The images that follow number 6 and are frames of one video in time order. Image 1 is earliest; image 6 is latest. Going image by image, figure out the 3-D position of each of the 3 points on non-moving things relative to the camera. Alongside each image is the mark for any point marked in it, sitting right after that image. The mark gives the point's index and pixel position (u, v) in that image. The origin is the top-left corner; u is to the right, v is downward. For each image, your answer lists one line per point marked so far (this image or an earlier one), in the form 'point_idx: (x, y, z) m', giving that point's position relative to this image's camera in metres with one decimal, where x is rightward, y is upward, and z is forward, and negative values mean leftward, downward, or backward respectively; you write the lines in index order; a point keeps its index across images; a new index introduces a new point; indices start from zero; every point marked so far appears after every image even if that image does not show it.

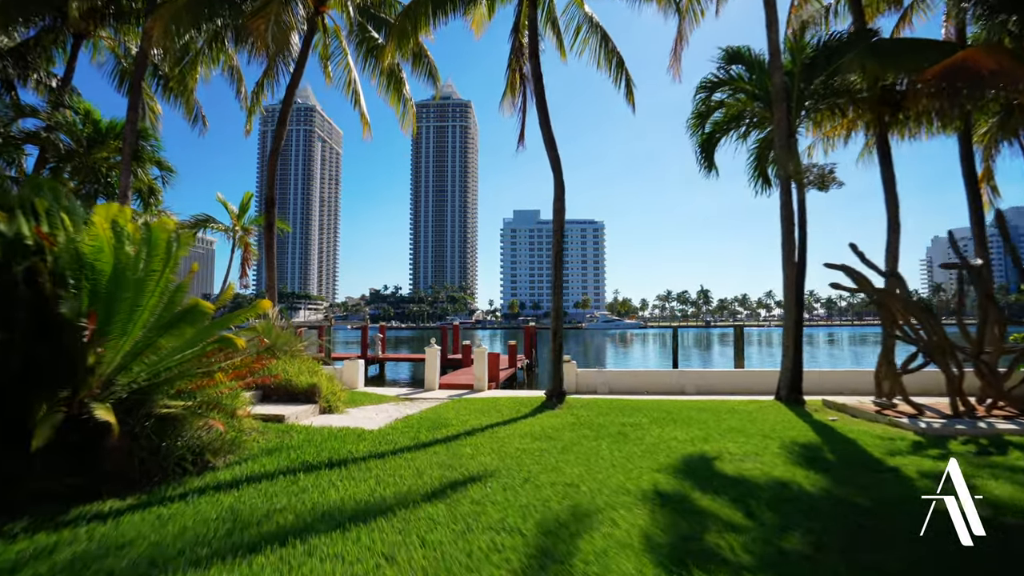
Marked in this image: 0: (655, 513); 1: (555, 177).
0: (+0.9, -1.5, +3.4) m
1: (+0.8, +2.1, +9.9) m
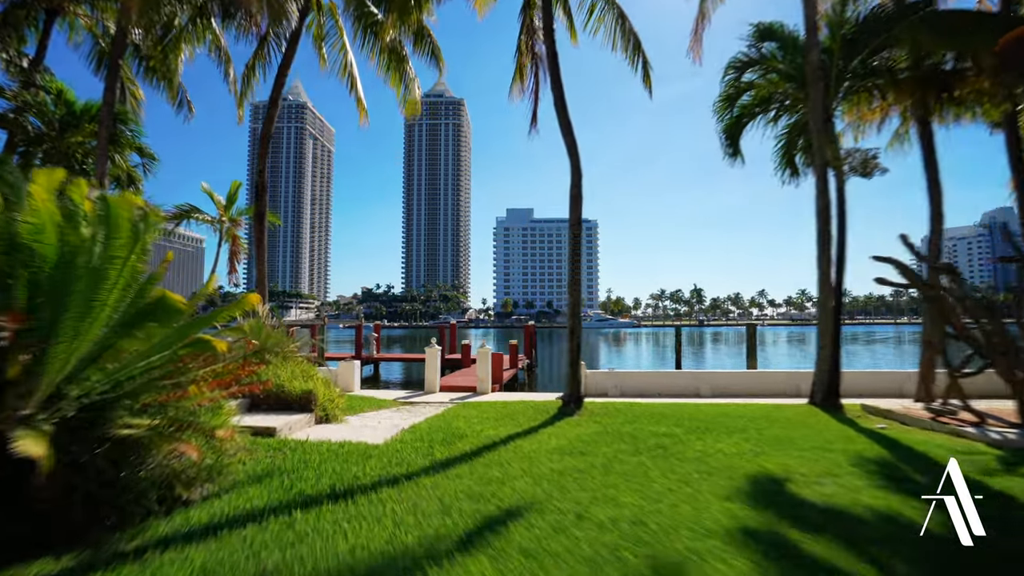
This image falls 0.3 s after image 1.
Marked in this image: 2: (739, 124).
0: (+1.3, -1.4, +2.6) m
1: (+1.1, +2.2, +9.1) m
2: (+4.3, +3.1, +9.8) m
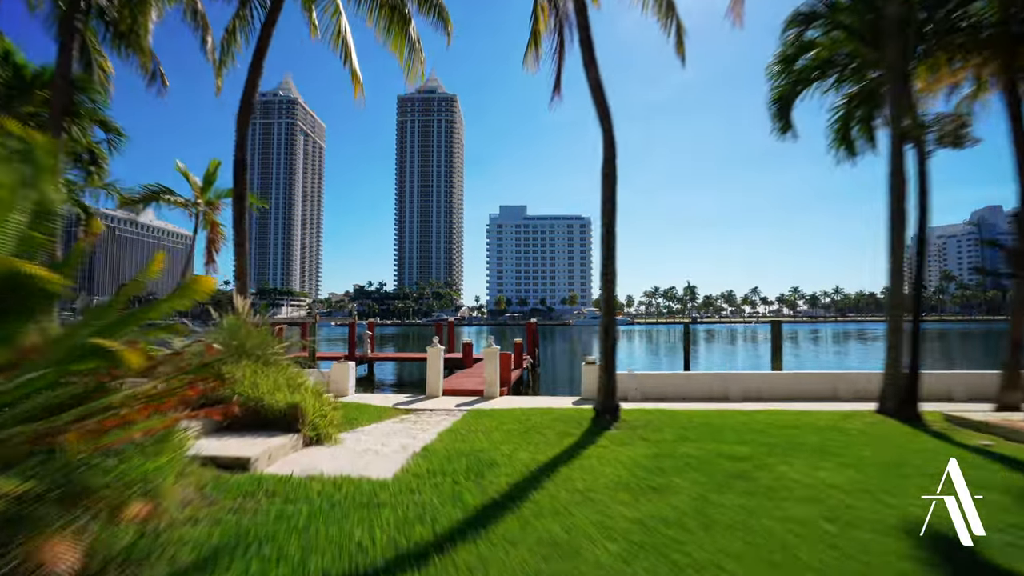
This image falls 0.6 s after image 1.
0: (+1.7, -1.3, +1.3) m
1: (+1.4, +2.3, +7.8) m
2: (+4.7, +3.3, +8.6) m
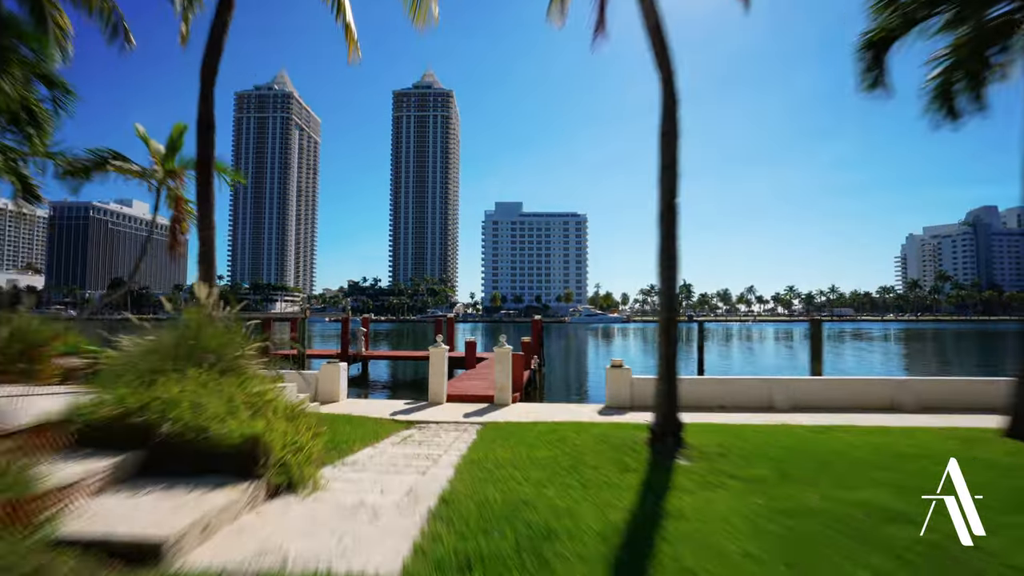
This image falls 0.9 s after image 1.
0: (+2.2, -1.2, -0.3) m
1: (+1.8, +2.5, +6.1) m
2: (+5.1, +3.4, +6.9) m
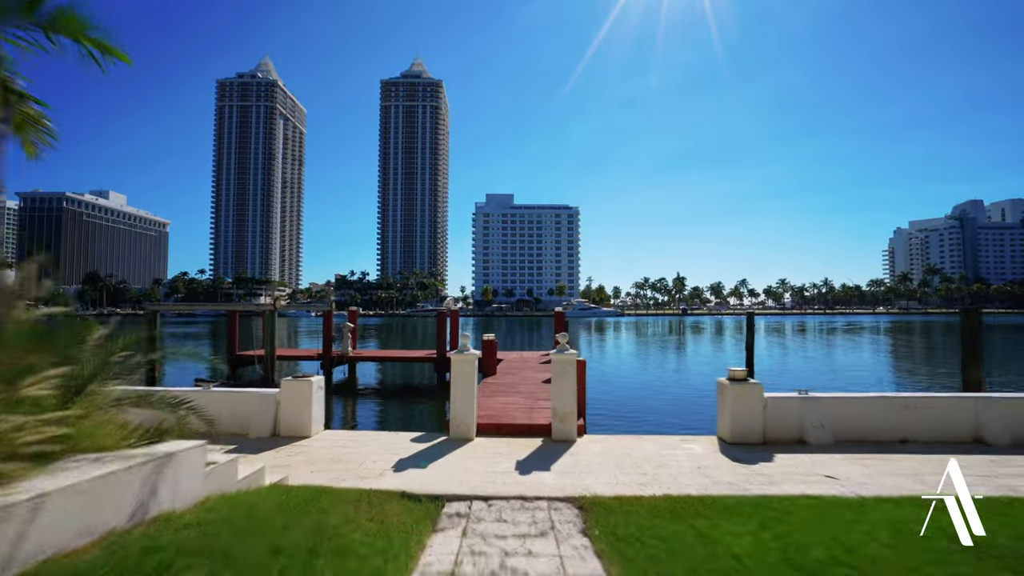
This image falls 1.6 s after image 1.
0: (+3.4, -0.9, -4.4) m
1: (+2.9, +2.8, +2.0) m
2: (+6.2, +3.8, +2.9) m
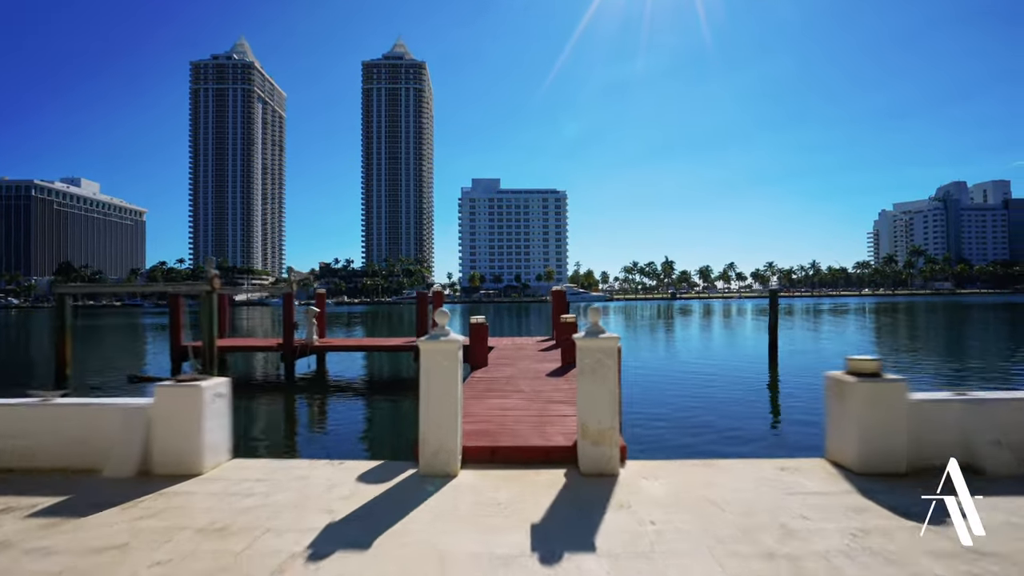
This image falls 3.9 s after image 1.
0: (+3.8, -0.7, -7.1) m
1: (+3.1, +3.2, -0.8) m
2: (+6.3, +4.2, +0.1) m
